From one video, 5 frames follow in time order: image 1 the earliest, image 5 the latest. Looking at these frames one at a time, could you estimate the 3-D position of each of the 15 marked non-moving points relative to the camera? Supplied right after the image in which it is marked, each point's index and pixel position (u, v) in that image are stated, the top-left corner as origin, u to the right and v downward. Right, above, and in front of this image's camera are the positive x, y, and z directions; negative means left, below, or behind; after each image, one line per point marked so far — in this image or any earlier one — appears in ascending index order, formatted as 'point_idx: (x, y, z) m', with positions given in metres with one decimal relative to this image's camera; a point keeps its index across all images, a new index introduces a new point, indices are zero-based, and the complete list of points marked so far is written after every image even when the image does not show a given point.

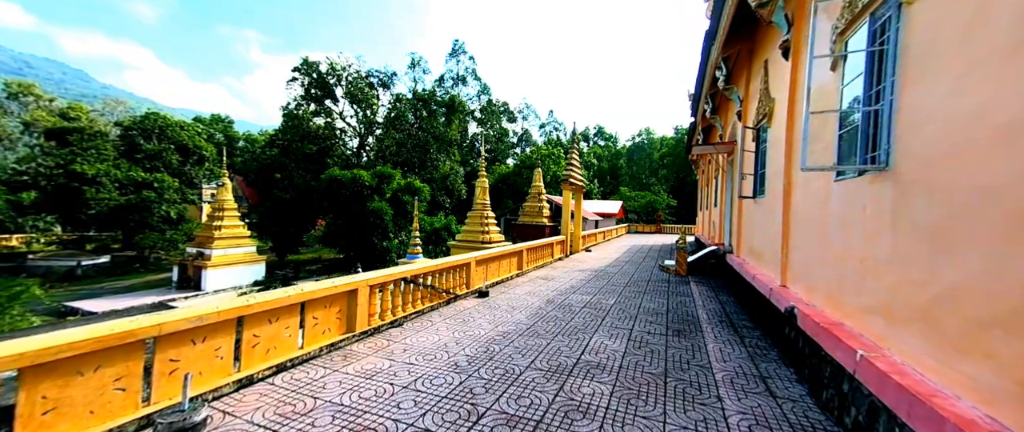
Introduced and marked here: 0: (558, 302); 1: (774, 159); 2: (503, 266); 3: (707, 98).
0: (+0.7, -1.3, +5.5) m
1: (+3.4, +0.7, +4.6) m
2: (-0.2, -1.0, +7.2) m
3: (+4.6, +2.8, +8.6) m
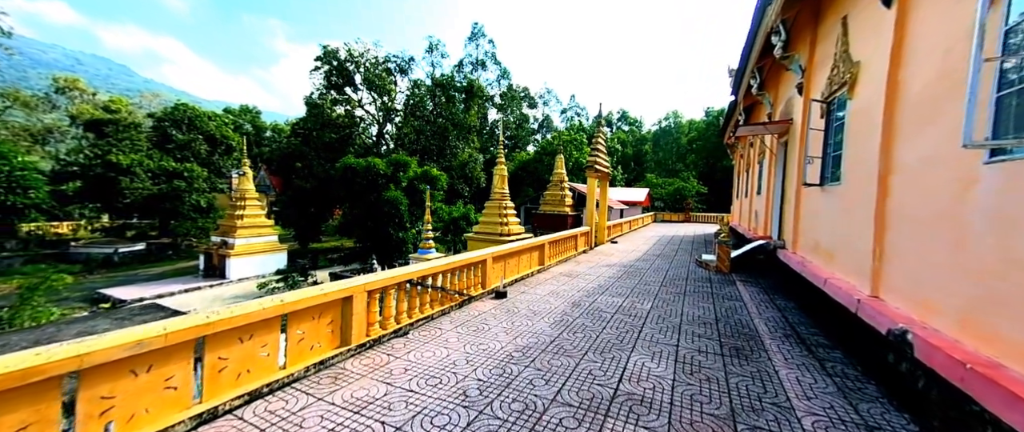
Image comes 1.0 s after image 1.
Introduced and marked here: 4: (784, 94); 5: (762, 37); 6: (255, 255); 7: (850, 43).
0: (+1.0, -1.2, +4.8) m
1: (+3.6, +0.8, +3.7) m
2: (+0.2, -0.8, +6.6) m
3: (+5.1, +3.0, +7.6) m
4: (+5.6, +2.5, +7.3) m
5: (+4.1, +2.9, +5.8) m
6: (-11.0, -1.6, +15.4) m
7: (+3.8, +1.9, +4.1) m
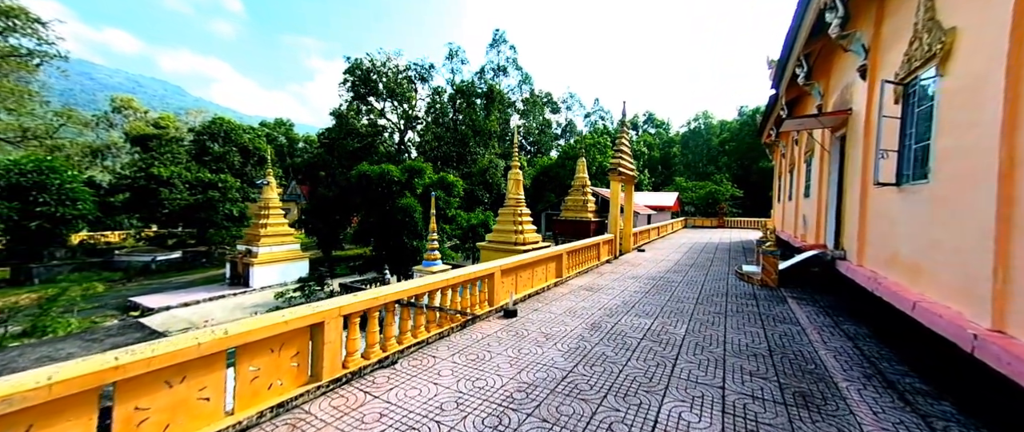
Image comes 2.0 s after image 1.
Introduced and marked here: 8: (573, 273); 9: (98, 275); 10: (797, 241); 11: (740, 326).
0: (+1.1, -1.3, +4.2) m
1: (+3.6, +0.8, +2.9) m
2: (+0.4, -1.0, +6.0) m
3: (+5.4, +2.9, +6.7) m
4: (+5.8, +2.4, +6.3) m
5: (+4.2, +2.8, +5.0) m
6: (-10.1, -2.0, +15.5) m
7: (+3.8, +1.9, +3.2) m
8: (+1.2, -1.1, +7.0) m
9: (-21.0, -3.0, +18.2) m
10: (+6.8, -0.6, +8.6) m
11: (+2.6, -1.3, +4.2) m
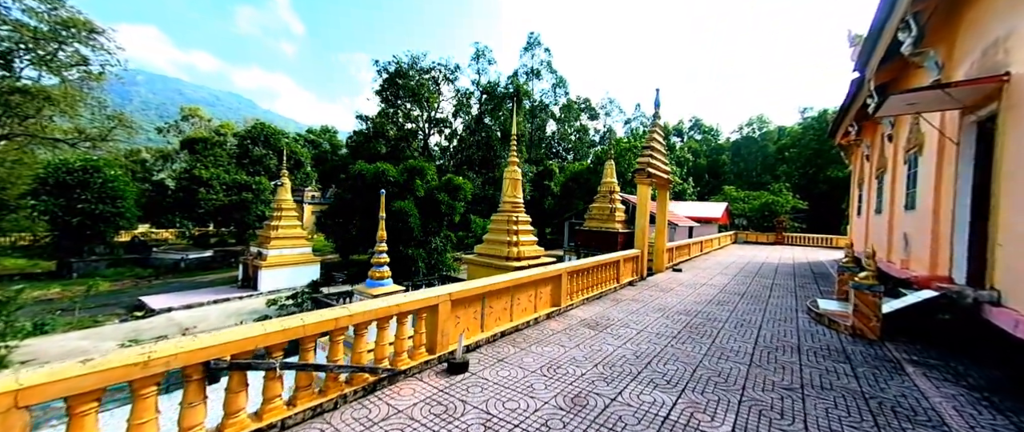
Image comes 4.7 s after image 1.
0: (+0.6, -1.4, +2.5) m
1: (+3.0, +0.7, +1.1) m
2: (+0.1, -1.1, +4.4) m
3: (+5.2, +2.7, +4.7) m
4: (+5.6, +2.1, +4.3) m
5: (+3.9, +2.6, +3.1) m
6: (-9.4, -2.1, +15.0) m
7: (+3.3, +1.8, +1.4) m
8: (+1.0, -1.3, +5.4) m
9: (-19.9, -2.9, +18.8) m
10: (+6.7, -0.9, +6.3) m
11: (+2.1, -1.4, +2.4) m
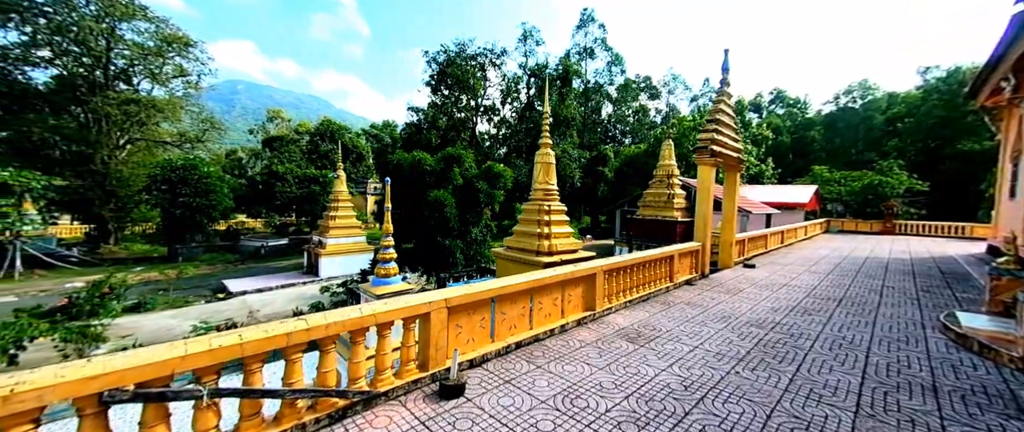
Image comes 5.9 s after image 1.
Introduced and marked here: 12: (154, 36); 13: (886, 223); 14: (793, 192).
0: (+0.5, -1.3, +1.8) m
1: (+2.6, +0.7, -0.1) m
2: (+0.3, -0.9, +3.7) m
3: (+5.4, +2.9, +3.1) m
4: (+5.7, +2.3, +2.6) m
5: (+3.8, +2.7, +1.7) m
6: (-7.3, -1.7, +15.7) m
7: (+3.0, +1.8, +0.1) m
8: (+1.4, -1.1, +4.6) m
9: (-17.1, -2.4, +21.2) m
10: (+7.2, -0.7, +4.5) m
11: (+2.0, -1.3, +1.4) m
12: (-18.6, +9.3, +18.5) m
13: (+20.0, -0.4, +19.4) m
14: (+14.9, +1.3, +19.2) m
